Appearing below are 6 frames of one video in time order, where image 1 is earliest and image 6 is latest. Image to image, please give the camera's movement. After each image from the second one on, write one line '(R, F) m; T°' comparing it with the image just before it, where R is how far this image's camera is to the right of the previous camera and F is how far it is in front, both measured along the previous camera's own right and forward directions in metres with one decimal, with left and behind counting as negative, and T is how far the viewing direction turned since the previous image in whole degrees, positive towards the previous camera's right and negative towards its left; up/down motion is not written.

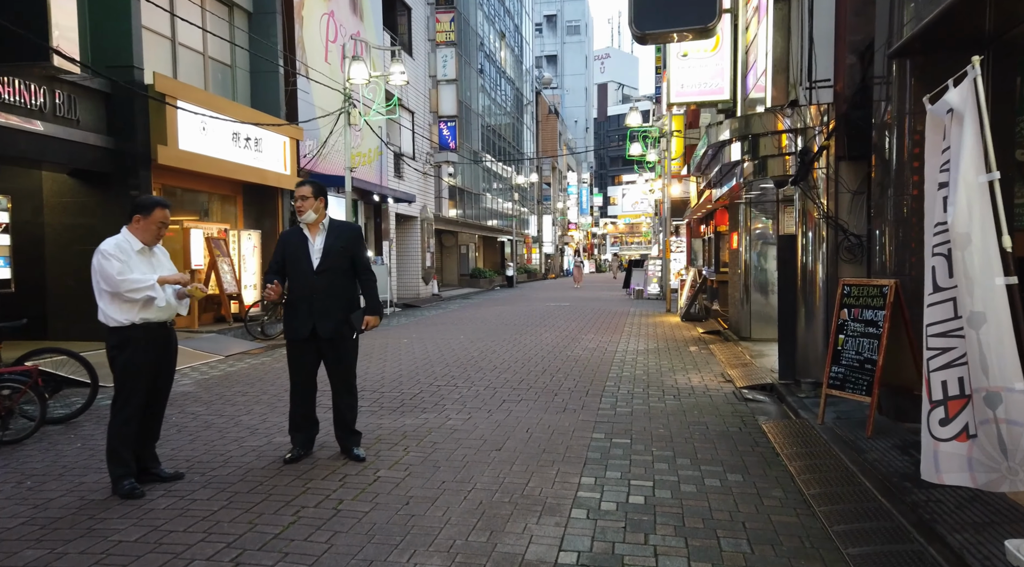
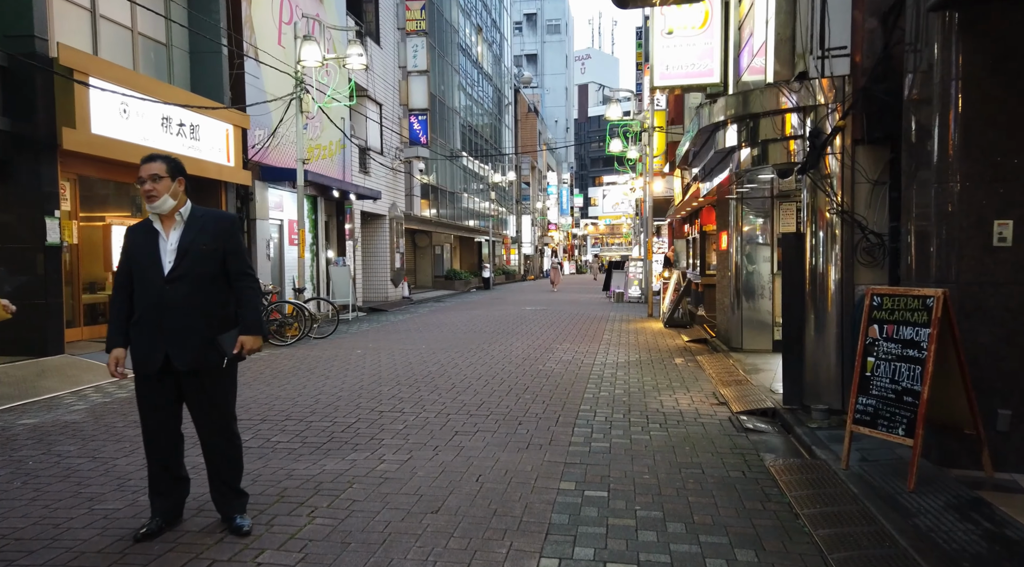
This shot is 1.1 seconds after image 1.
(+0.2, +1.3) m; +2°
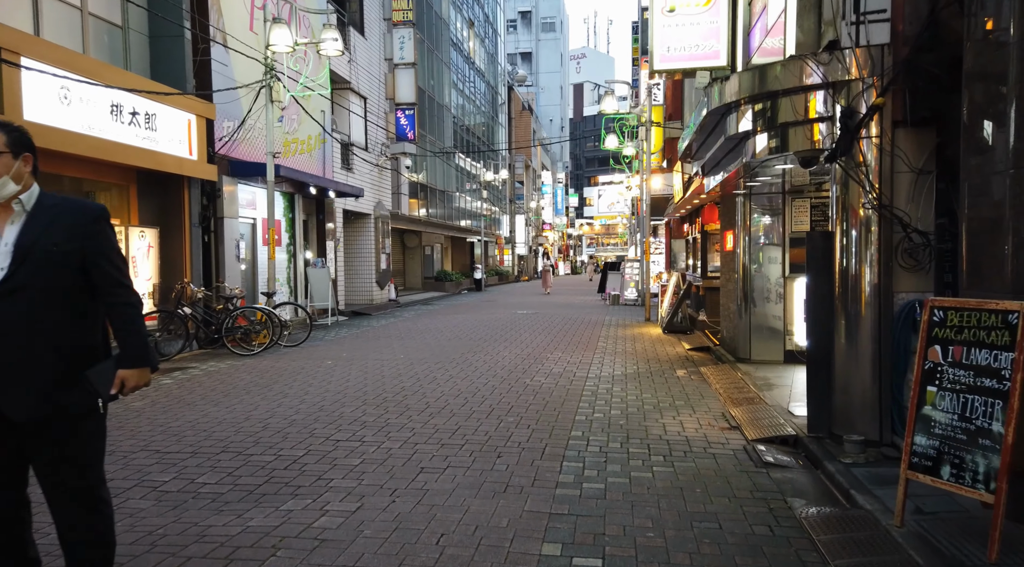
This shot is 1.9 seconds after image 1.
(+0.1, +1.0) m; 0°
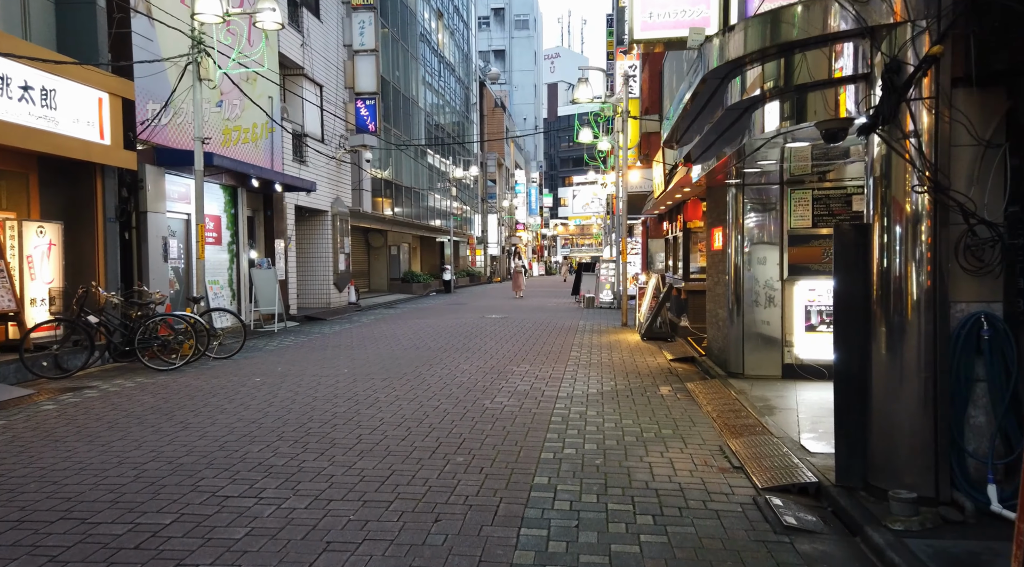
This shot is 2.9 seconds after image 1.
(+0.2, +1.3) m; +2°
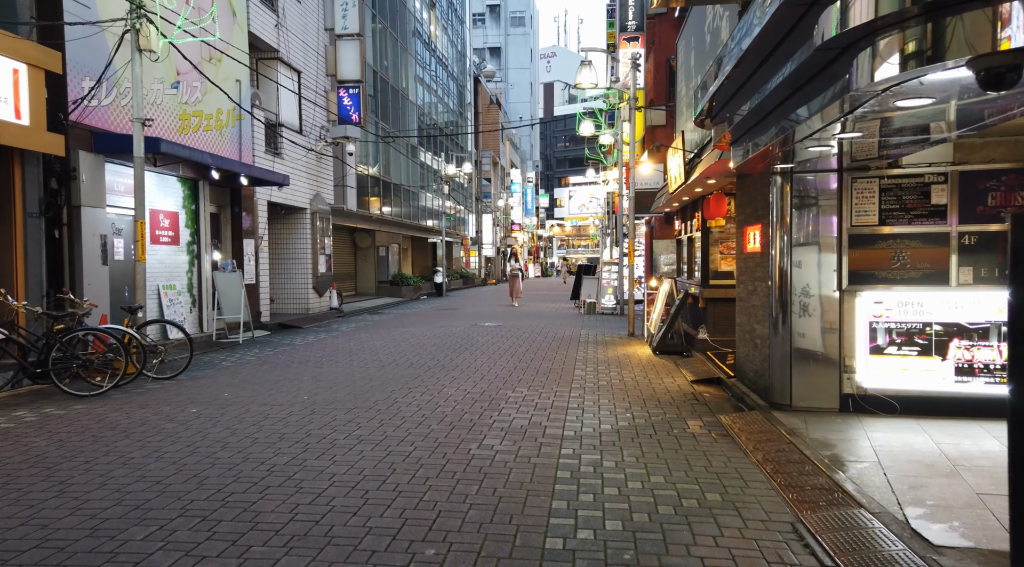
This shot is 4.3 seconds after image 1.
(0.0, +1.6) m; 0°
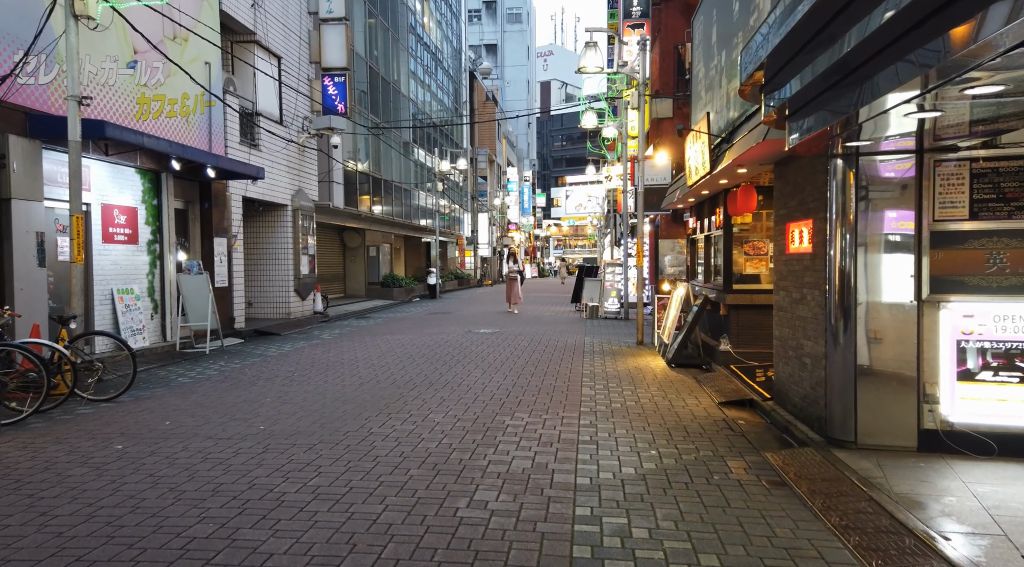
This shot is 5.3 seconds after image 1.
(0.0, +1.3) m; 0°
